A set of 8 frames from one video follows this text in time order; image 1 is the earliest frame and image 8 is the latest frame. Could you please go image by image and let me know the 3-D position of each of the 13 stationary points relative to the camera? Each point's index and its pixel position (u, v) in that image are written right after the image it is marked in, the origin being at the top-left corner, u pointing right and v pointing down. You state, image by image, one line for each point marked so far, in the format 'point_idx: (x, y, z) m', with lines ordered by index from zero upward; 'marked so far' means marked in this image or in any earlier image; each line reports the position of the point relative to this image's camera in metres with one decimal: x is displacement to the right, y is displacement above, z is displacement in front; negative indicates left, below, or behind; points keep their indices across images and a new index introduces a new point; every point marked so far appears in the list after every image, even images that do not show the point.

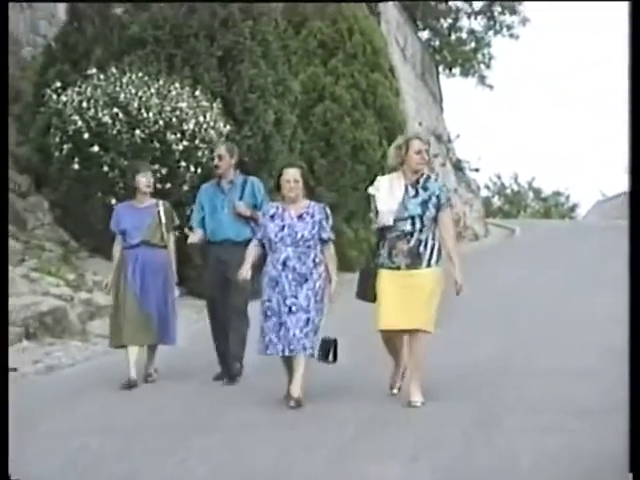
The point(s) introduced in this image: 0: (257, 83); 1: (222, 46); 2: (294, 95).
0: (-0.1, +0.2, +2.1) m
1: (-0.1, +0.3, +2.1) m
2: (0.0, +0.2, +2.1) m
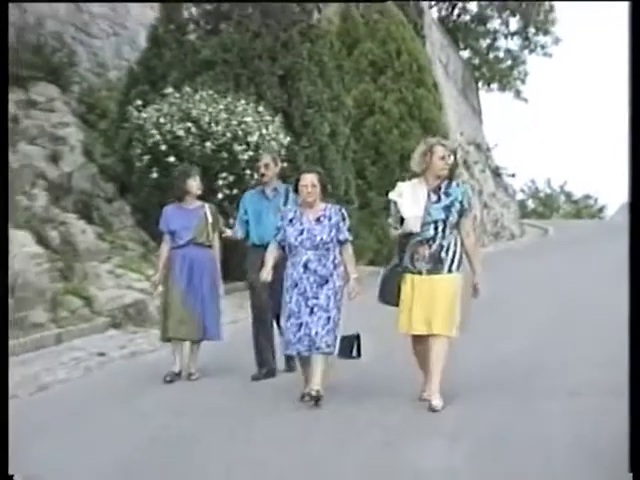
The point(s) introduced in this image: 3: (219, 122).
0: (0.0, +0.2, +2.3) m
1: (-0.1, +0.3, +2.3) m
2: (0.0, +0.2, +2.3) m
3: (-0.2, +0.2, +2.3) m
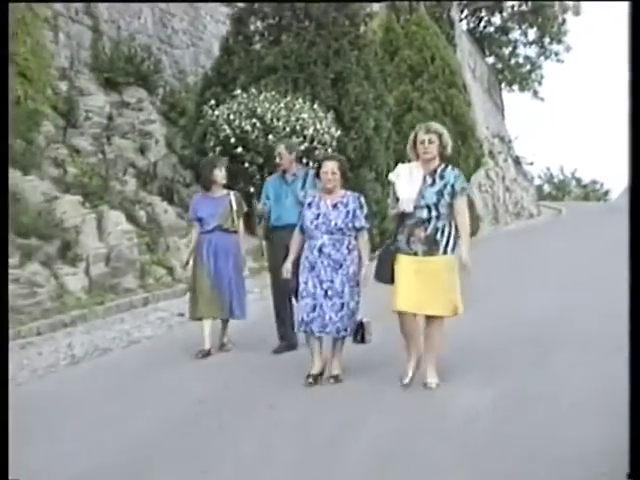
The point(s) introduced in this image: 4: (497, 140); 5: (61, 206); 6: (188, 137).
0: (+0.1, +0.3, +2.7) m
1: (0.0, +0.3, +2.7) m
2: (+0.1, +0.3, +2.8) m
3: (-0.1, +0.2, +2.7) m
4: (+0.3, +0.2, +2.7) m
5: (-0.5, +0.1, +2.7) m
6: (-0.3, +0.2, +2.7) m
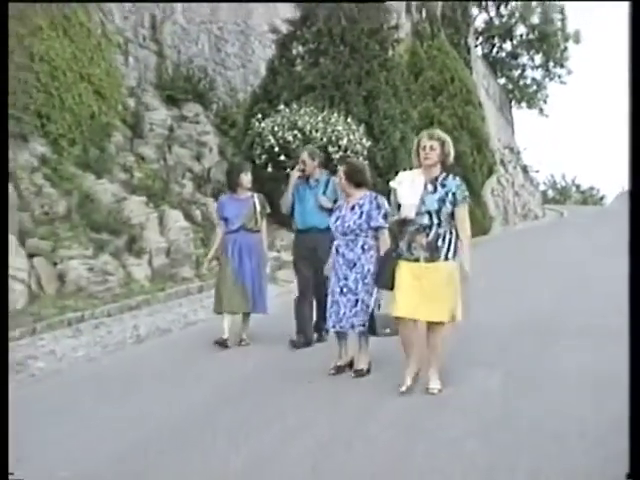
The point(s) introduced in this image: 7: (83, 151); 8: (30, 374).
0: (+0.1, +0.3, +3.1) m
1: (+0.1, +0.3, +3.1) m
2: (+0.2, +0.3, +3.2) m
3: (0.0, +0.2, +3.2) m
4: (+0.4, +0.2, +3.1) m
5: (-0.4, +0.1, +3.1) m
6: (-0.2, +0.2, +3.1) m
7: (-0.5, +0.2, +3.1) m
8: (-0.6, -0.3, +3.0) m
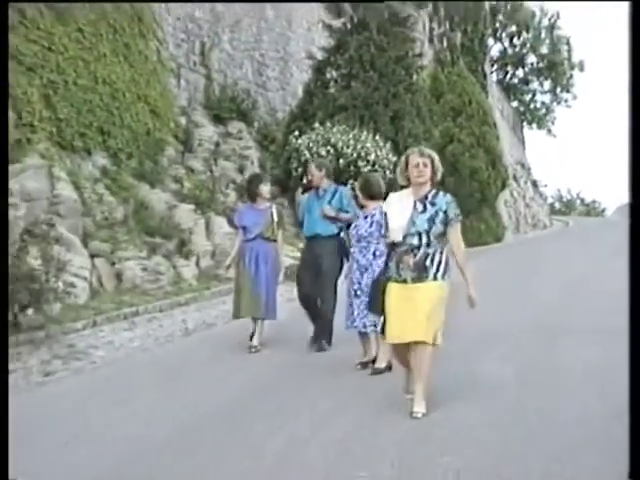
0: (+0.2, +0.3, +3.5) m
1: (+0.2, +0.3, +3.5) m
2: (+0.3, +0.3, +3.5) m
3: (+0.1, +0.2, +3.5) m
4: (+0.5, +0.2, +3.4) m
5: (-0.3, +0.1, +3.5) m
6: (-0.1, +0.2, +3.5) m
7: (-0.4, +0.2, +3.5) m
8: (-0.5, -0.3, +3.4) m
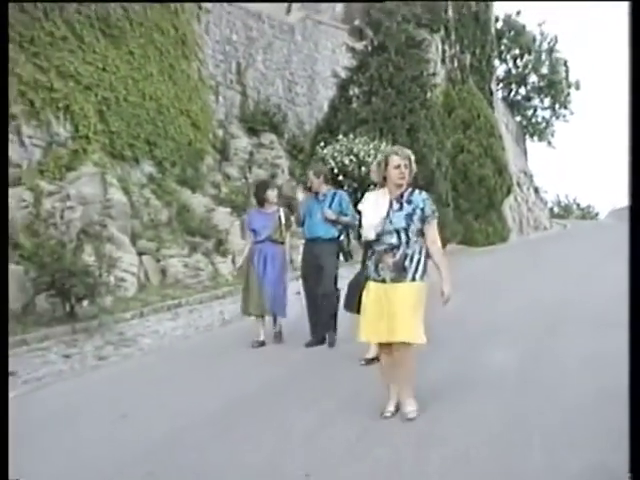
0: (+0.3, +0.3, +3.9) m
1: (+0.2, +0.3, +3.9) m
2: (+0.3, +0.3, +3.9) m
3: (+0.1, +0.2, +3.9) m
4: (+0.5, +0.2, +3.8) m
5: (-0.3, +0.1, +3.9) m
6: (0.0, +0.2, +3.9) m
7: (-0.4, +0.2, +3.9) m
8: (-0.5, -0.3, +3.8) m
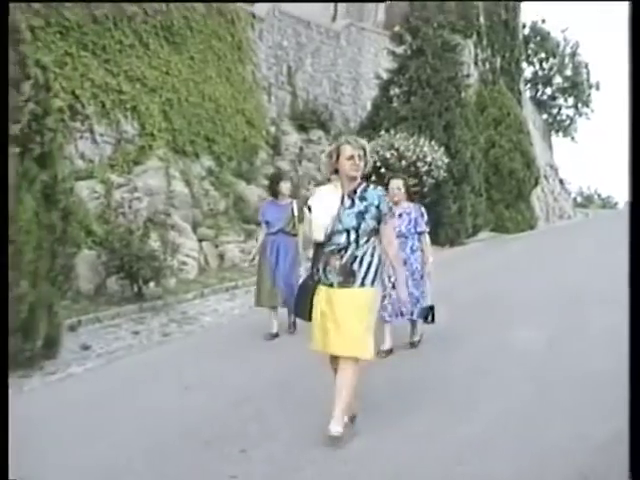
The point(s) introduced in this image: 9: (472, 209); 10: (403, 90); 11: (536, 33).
0: (+0.4, +0.3, +4.2) m
1: (+0.4, +0.4, +4.3) m
2: (+0.5, +0.3, +4.3) m
3: (+0.3, +0.3, +4.3) m
4: (+0.7, +0.2, +4.2) m
5: (-0.2, +0.1, +4.3) m
6: (+0.1, +0.2, +4.3) m
7: (-0.2, +0.2, +4.3) m
8: (-0.4, -0.2, +4.2) m
9: (+0.4, +0.1, +4.2) m
10: (+0.3, +0.5, +4.3) m
11: (+0.6, +0.6, +4.2) m
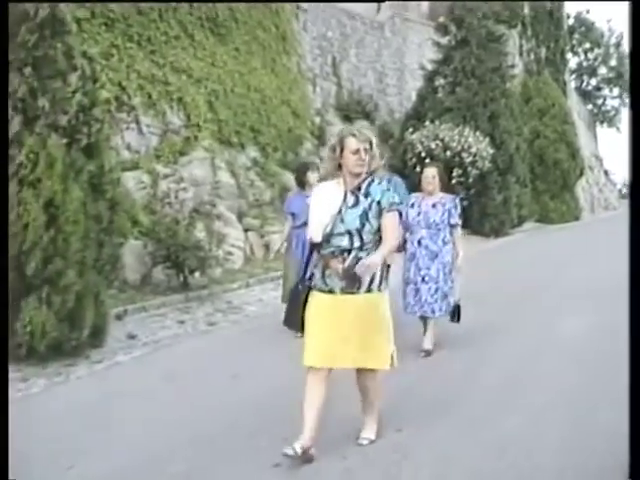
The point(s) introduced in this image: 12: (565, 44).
0: (+0.5, +0.3, +4.2) m
1: (+0.5, +0.4, +4.3) m
2: (+0.6, +0.3, +4.3) m
3: (+0.4, +0.3, +4.3) m
4: (+0.8, +0.2, +4.2) m
5: (0.0, +0.1, +4.3) m
6: (+0.2, +0.3, +4.3) m
7: (-0.1, +0.3, +4.3) m
8: (-0.2, -0.2, +4.2) m
9: (+0.6, +0.1, +4.2) m
10: (+0.4, +0.5, +4.3) m
11: (+0.8, +0.6, +4.2) m
12: (+0.7, +0.6, +4.2) m
